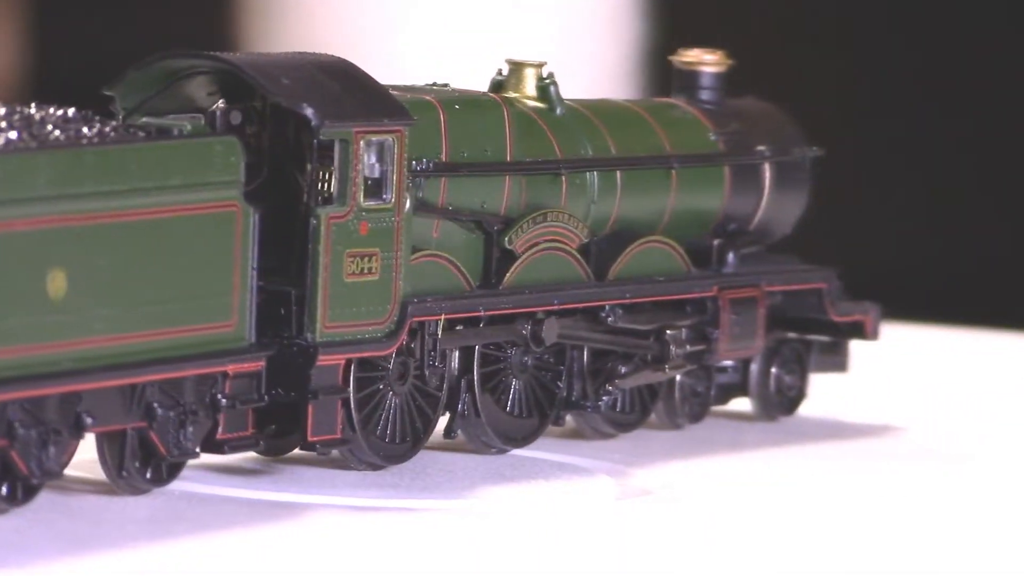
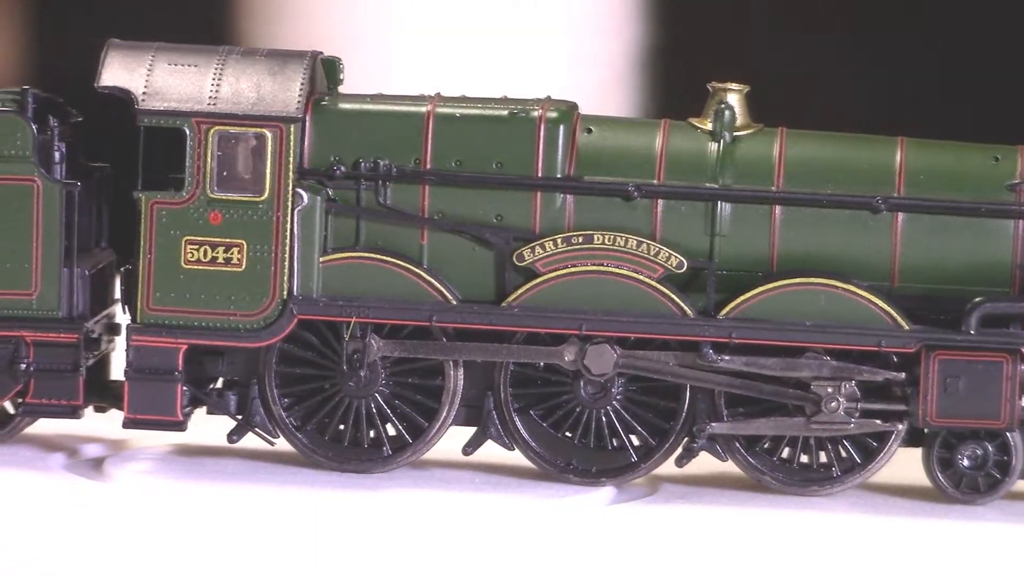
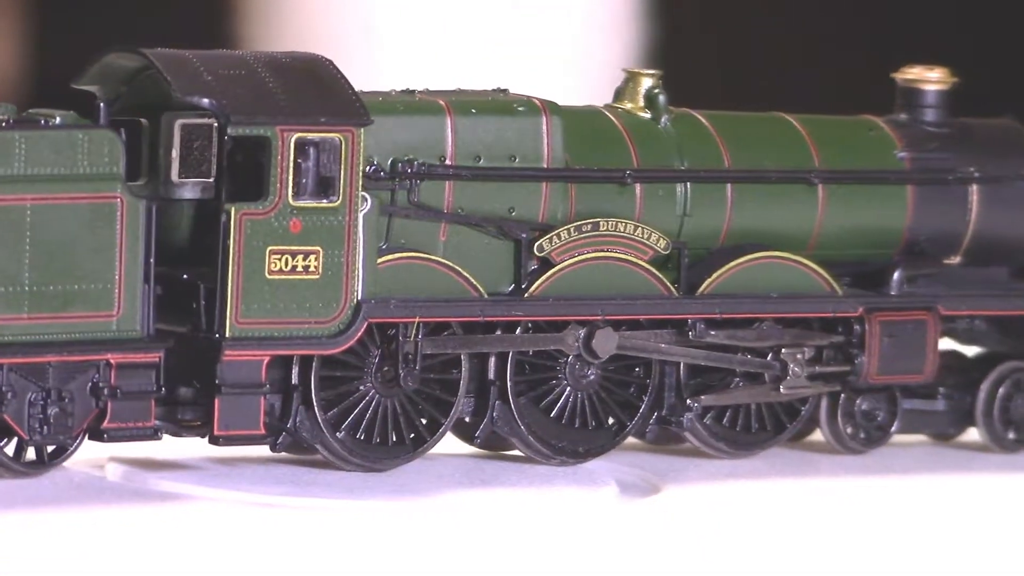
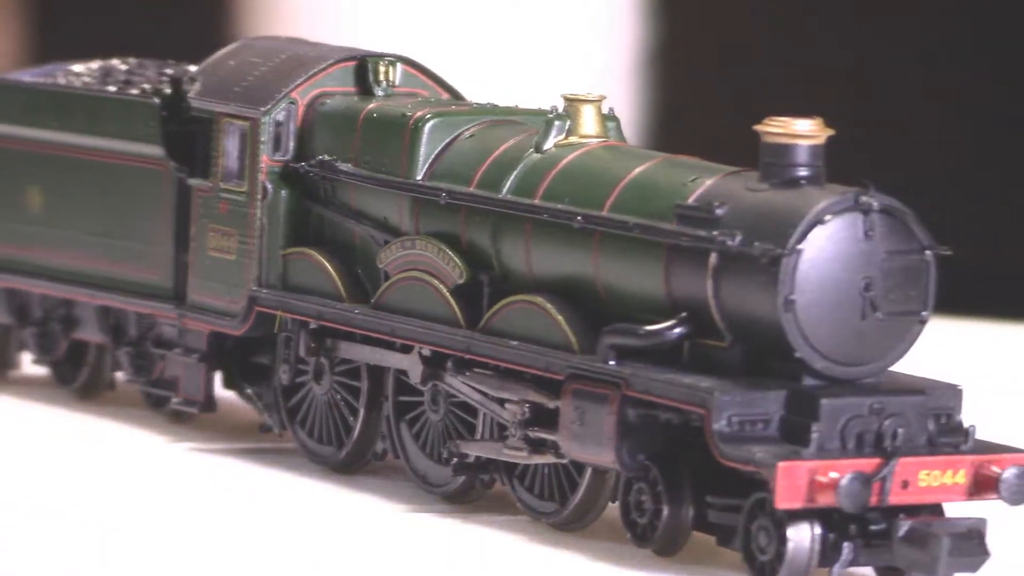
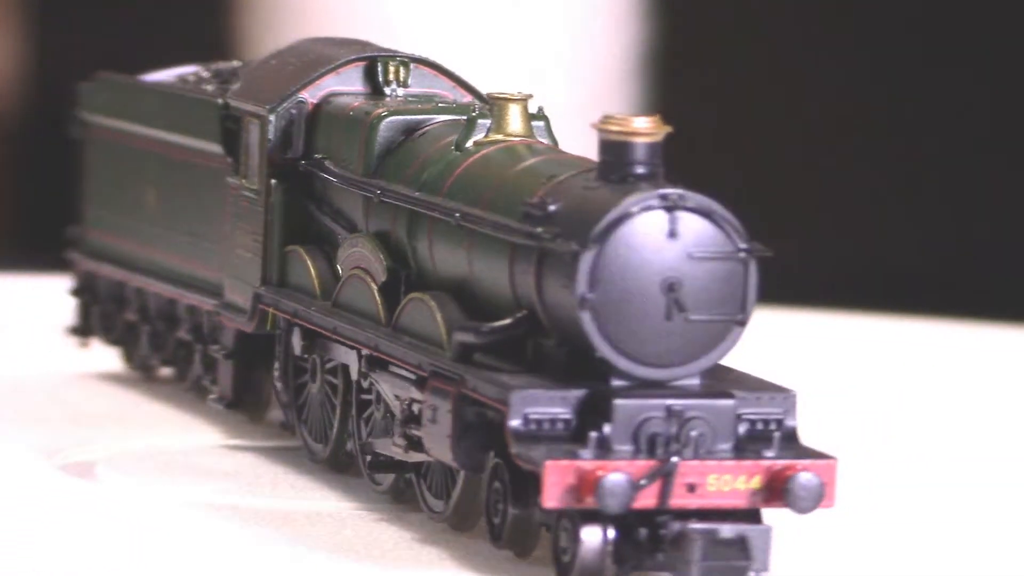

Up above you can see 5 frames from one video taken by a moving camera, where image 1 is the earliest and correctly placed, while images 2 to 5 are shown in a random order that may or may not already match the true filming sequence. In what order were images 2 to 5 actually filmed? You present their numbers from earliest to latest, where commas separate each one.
3, 2, 4, 5
